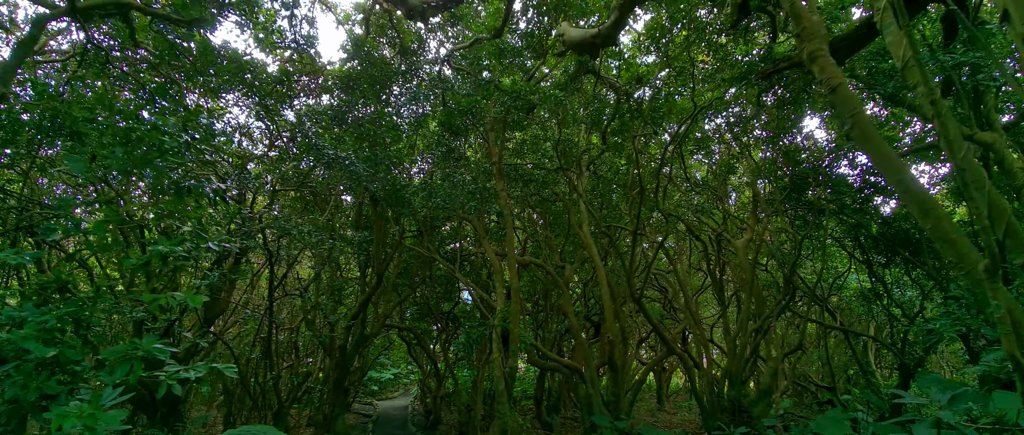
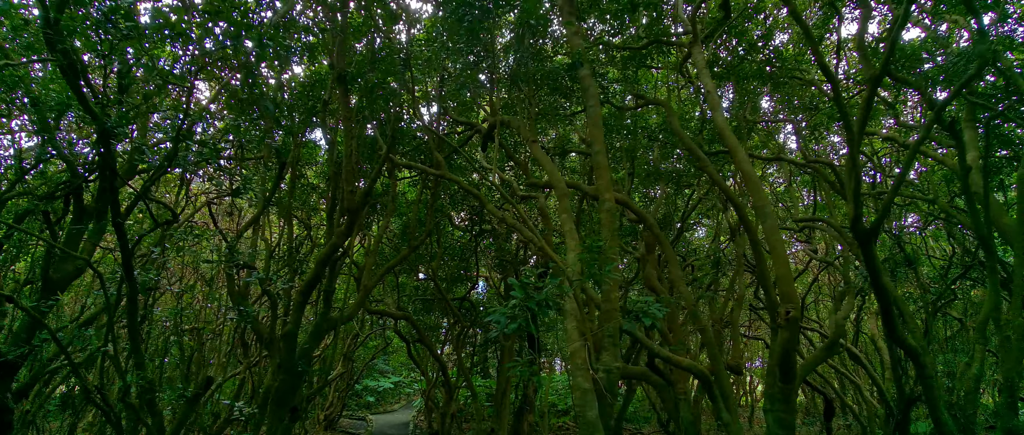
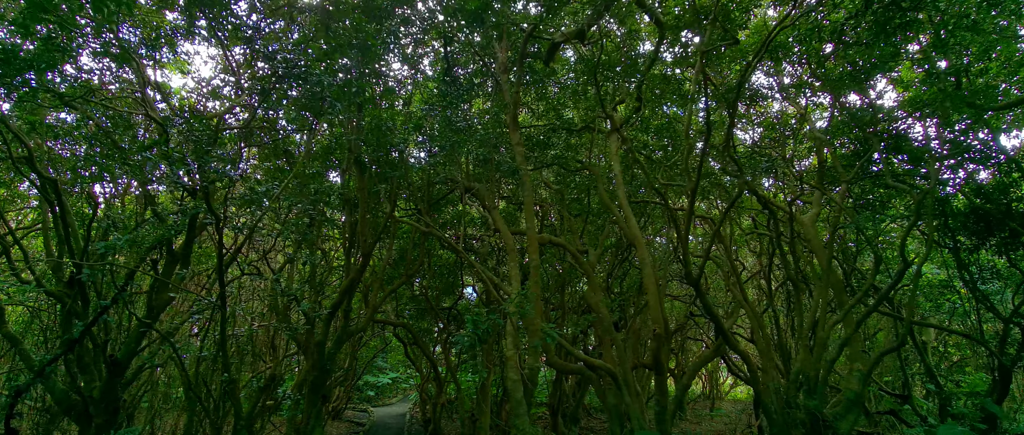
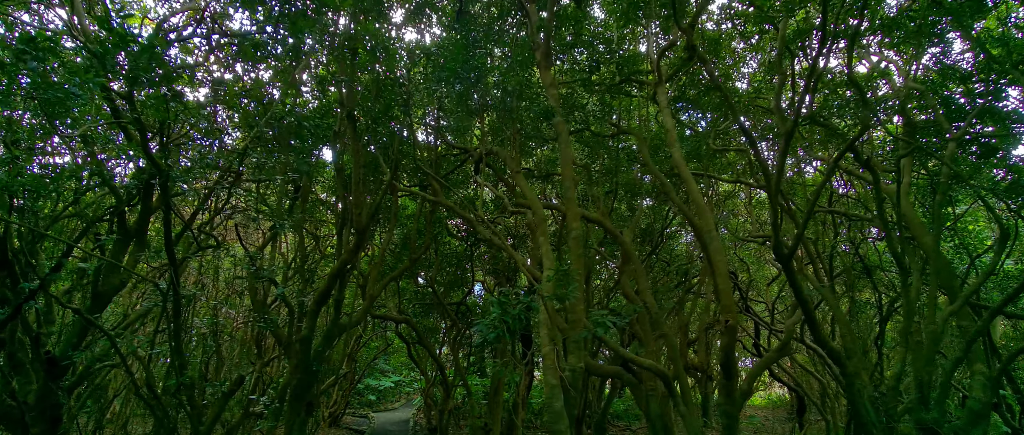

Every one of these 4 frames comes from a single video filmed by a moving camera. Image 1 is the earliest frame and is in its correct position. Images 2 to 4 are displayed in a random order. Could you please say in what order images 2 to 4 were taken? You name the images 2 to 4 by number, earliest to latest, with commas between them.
3, 4, 2
